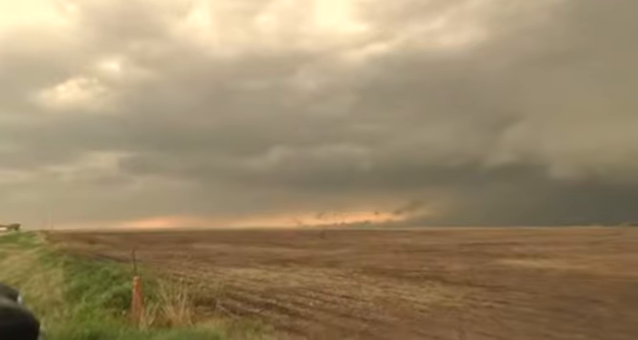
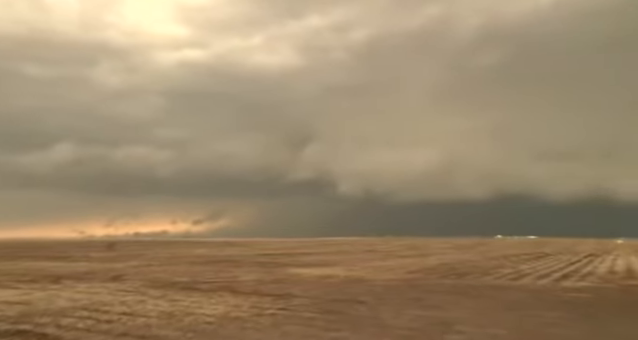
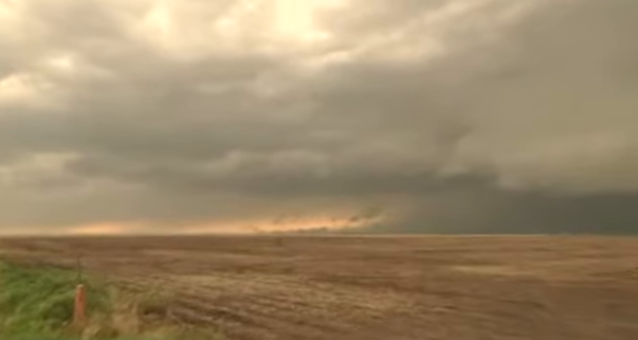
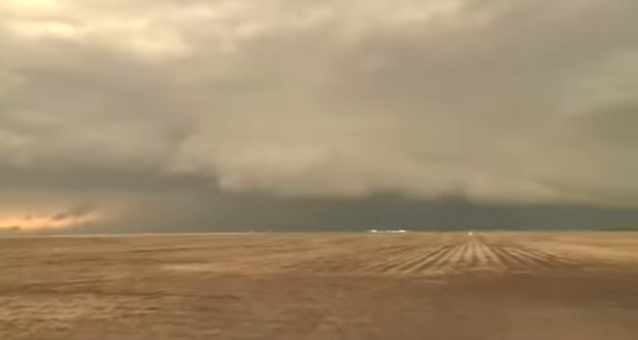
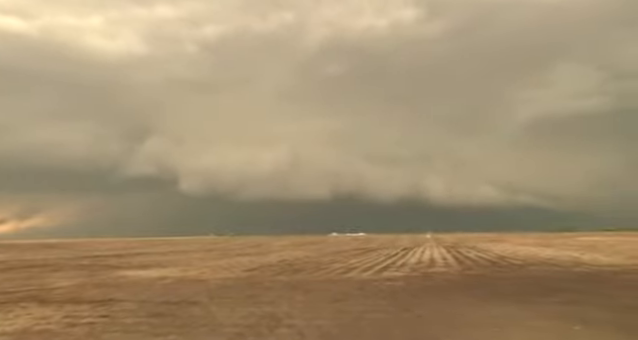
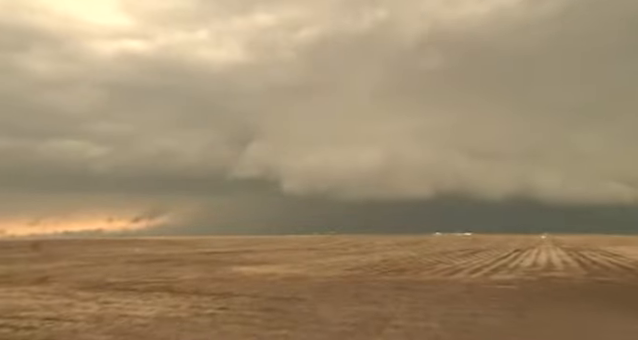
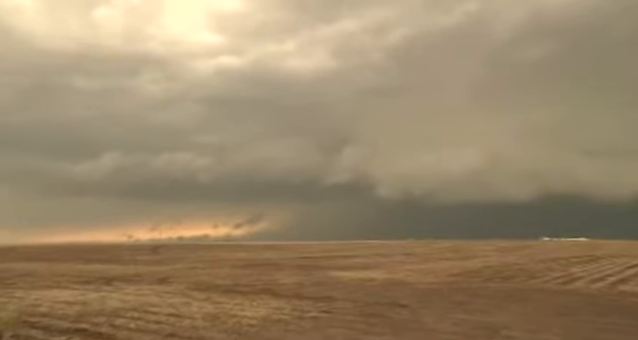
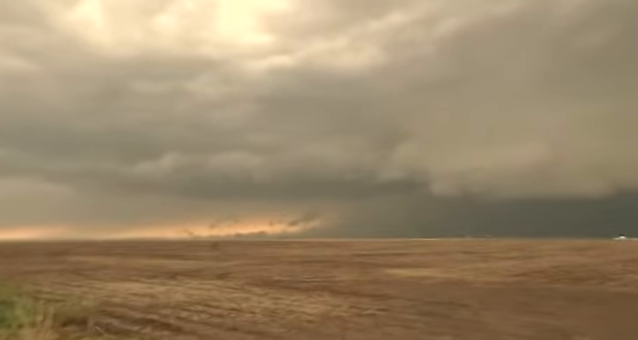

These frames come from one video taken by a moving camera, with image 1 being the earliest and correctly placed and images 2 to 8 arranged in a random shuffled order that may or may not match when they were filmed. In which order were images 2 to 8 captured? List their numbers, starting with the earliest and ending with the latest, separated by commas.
3, 8, 7, 2, 6, 4, 5
